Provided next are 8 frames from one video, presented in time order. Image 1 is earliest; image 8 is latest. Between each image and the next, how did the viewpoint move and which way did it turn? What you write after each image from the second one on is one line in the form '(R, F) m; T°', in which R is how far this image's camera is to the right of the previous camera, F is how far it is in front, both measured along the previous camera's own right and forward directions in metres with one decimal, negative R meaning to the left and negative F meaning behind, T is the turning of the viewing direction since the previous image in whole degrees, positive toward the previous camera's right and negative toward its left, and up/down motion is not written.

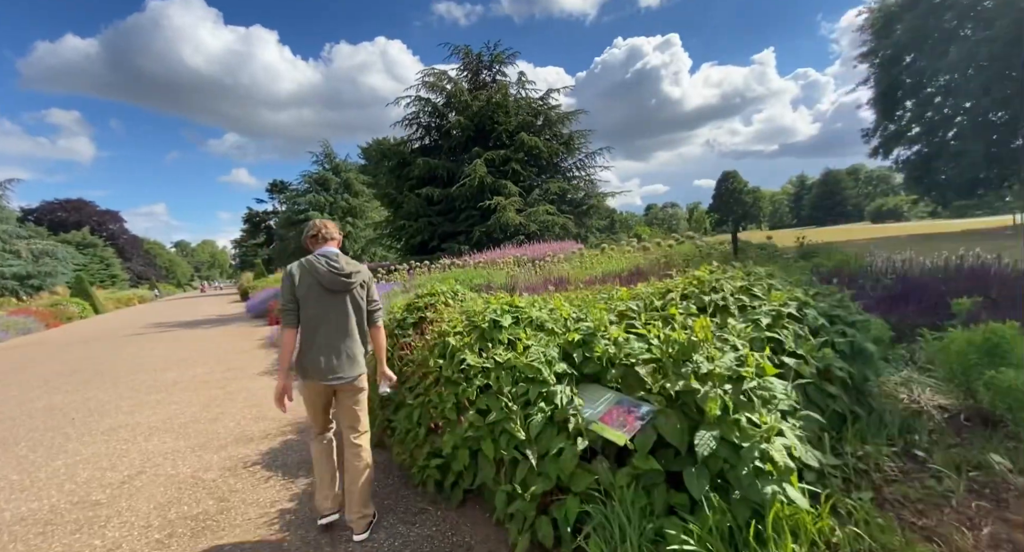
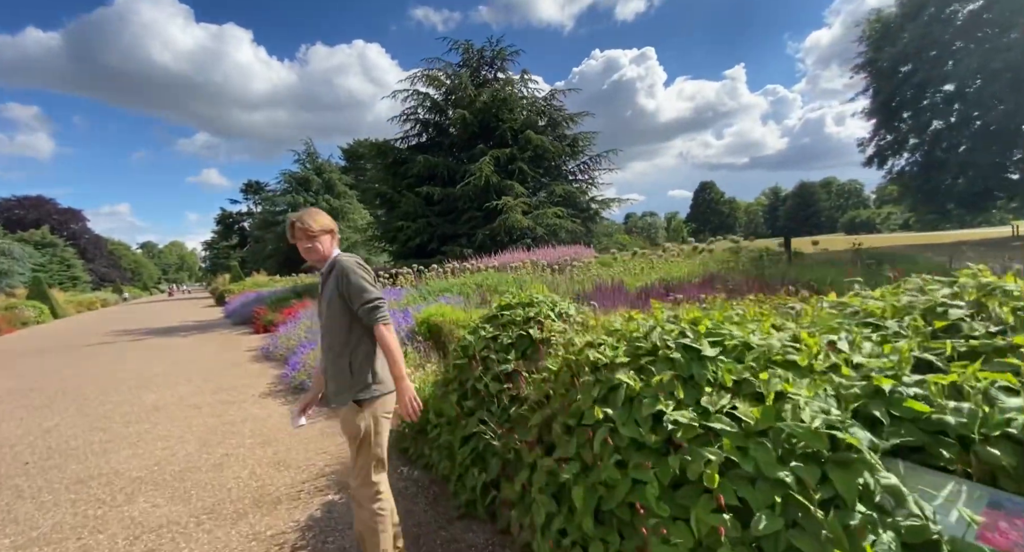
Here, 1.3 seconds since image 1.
(-0.7, +0.7) m; +3°
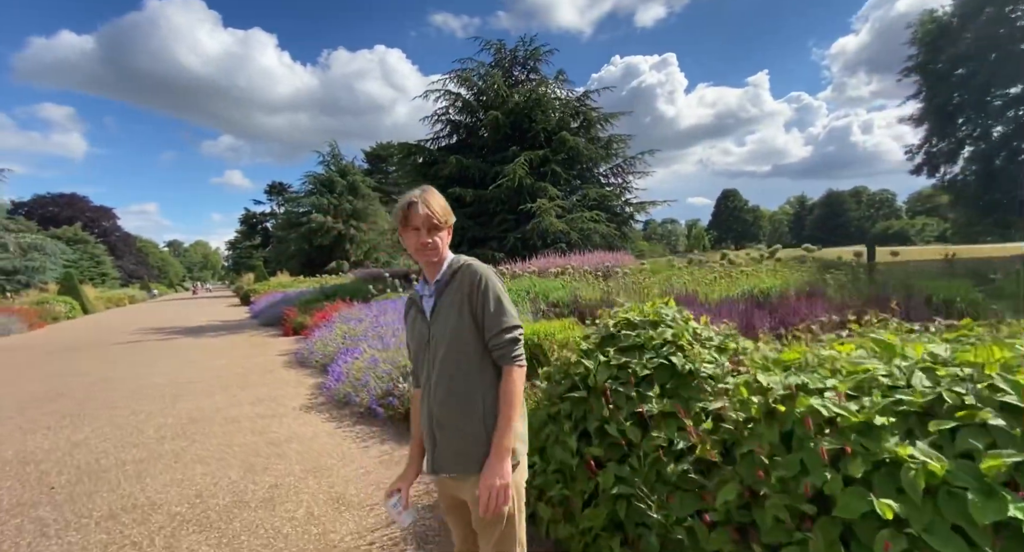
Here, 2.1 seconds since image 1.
(-0.4, +0.4) m; -2°
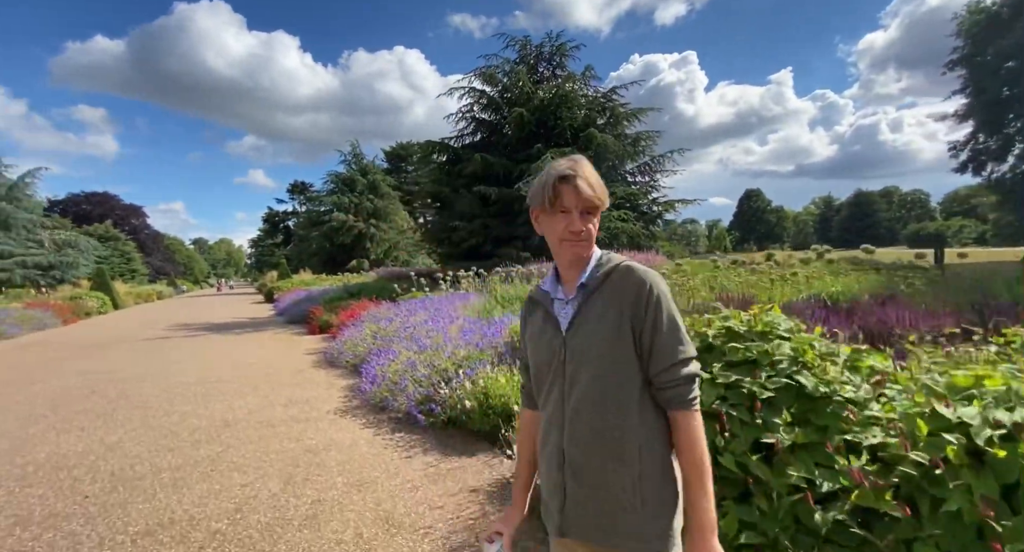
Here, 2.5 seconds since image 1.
(-0.2, +0.2) m; -2°
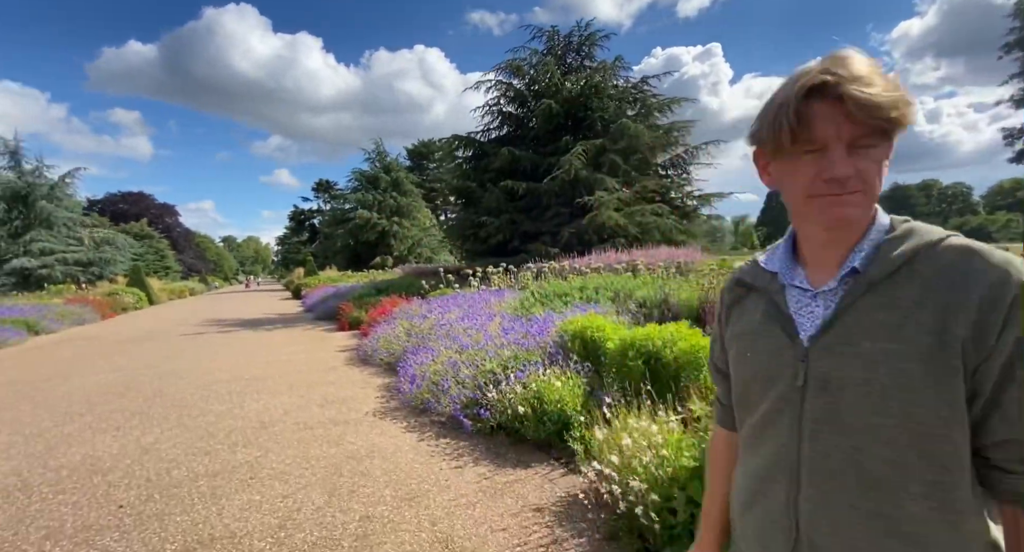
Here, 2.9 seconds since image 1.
(-0.2, +0.3) m; -3°
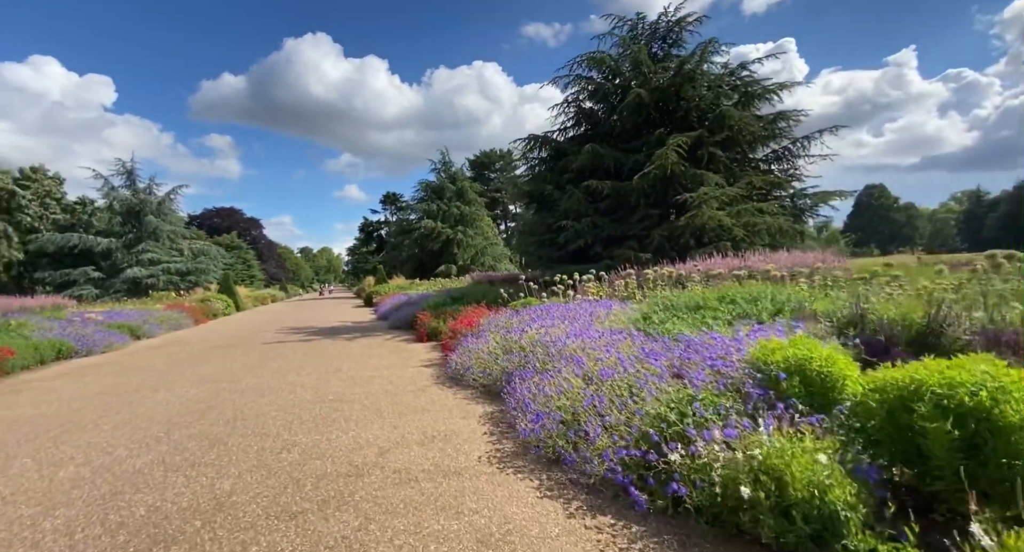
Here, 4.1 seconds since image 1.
(-0.6, +0.9) m; -7°
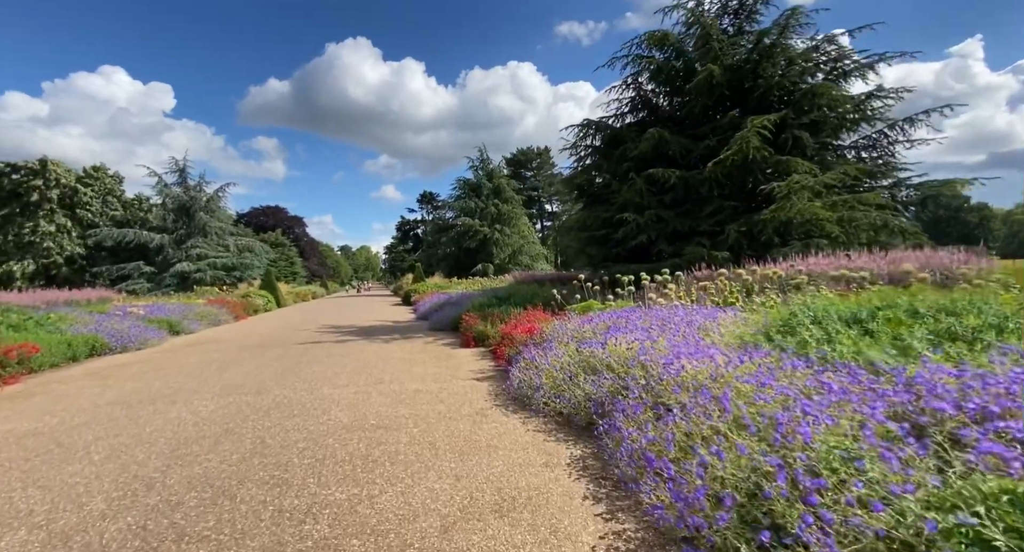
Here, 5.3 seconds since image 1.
(-0.5, +1.1) m; -4°
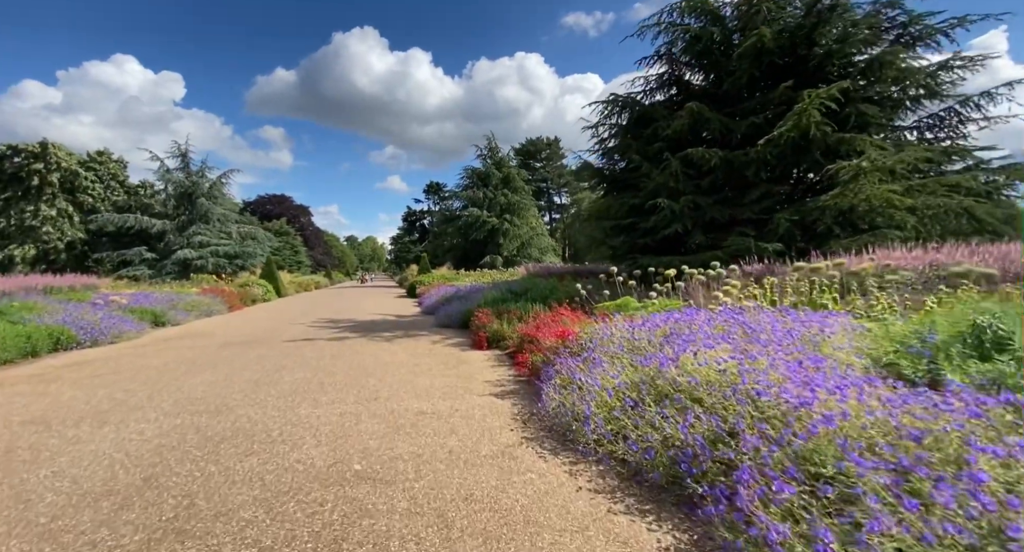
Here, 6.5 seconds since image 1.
(-0.3, +1.3) m; -1°
